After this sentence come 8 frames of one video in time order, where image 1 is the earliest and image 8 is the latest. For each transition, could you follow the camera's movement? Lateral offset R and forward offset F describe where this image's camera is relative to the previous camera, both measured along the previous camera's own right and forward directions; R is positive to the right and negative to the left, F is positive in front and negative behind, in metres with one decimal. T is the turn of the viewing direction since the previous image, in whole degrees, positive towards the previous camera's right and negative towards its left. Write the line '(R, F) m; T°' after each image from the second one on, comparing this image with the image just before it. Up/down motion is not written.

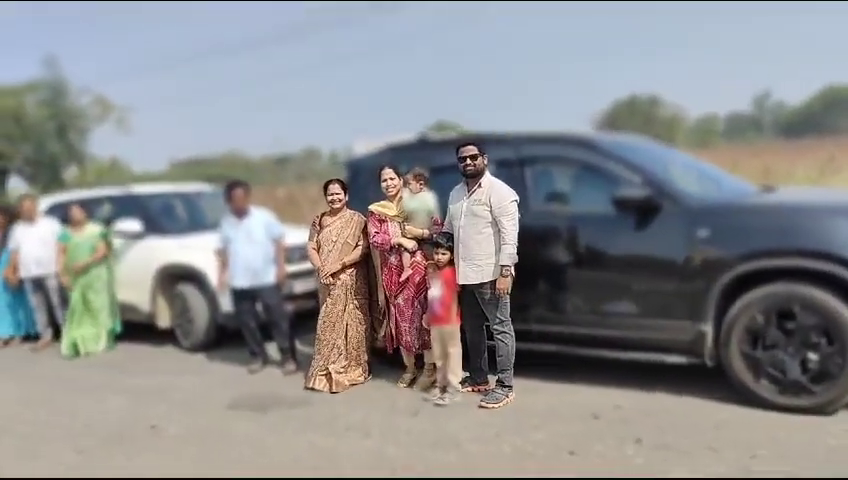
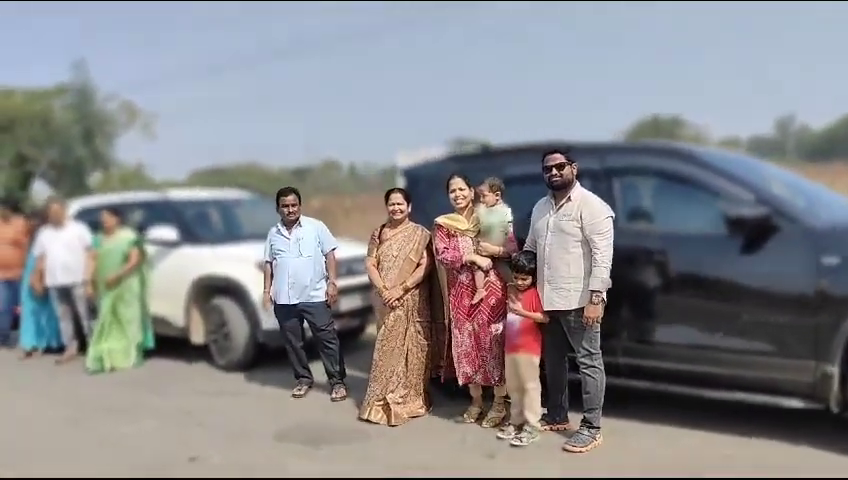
(-0.4, +0.6) m; -1°
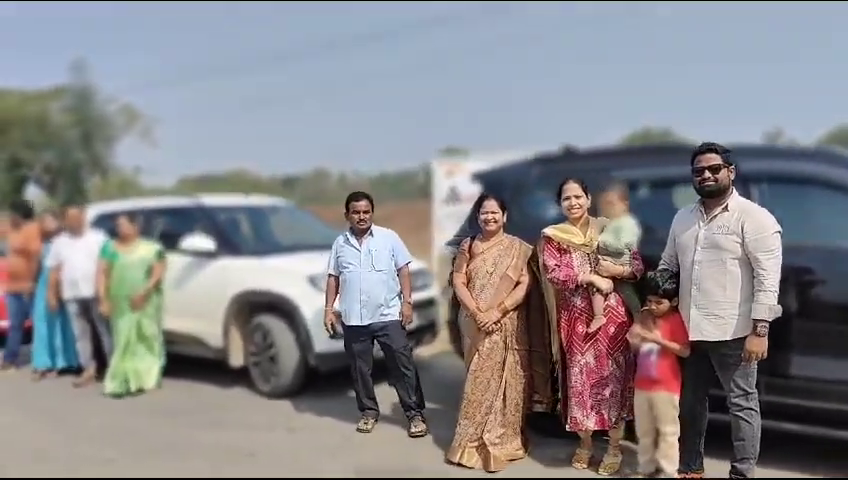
(-0.7, +0.7) m; +1°
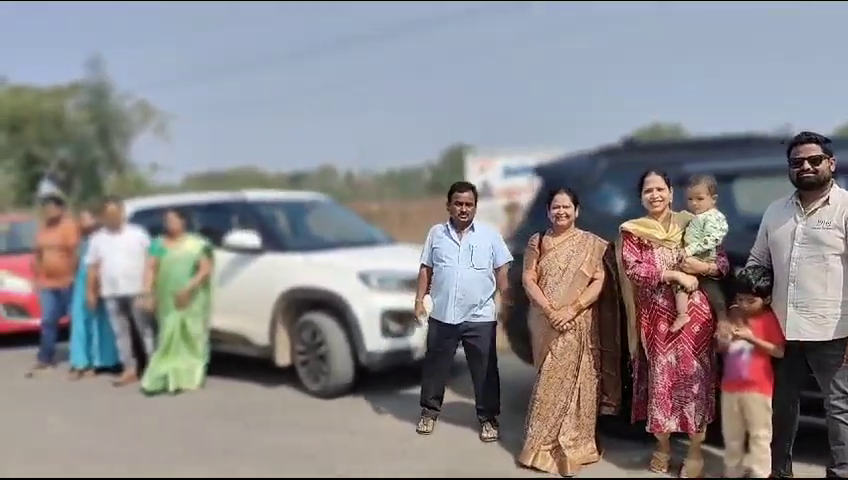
(-0.4, +0.2) m; 0°
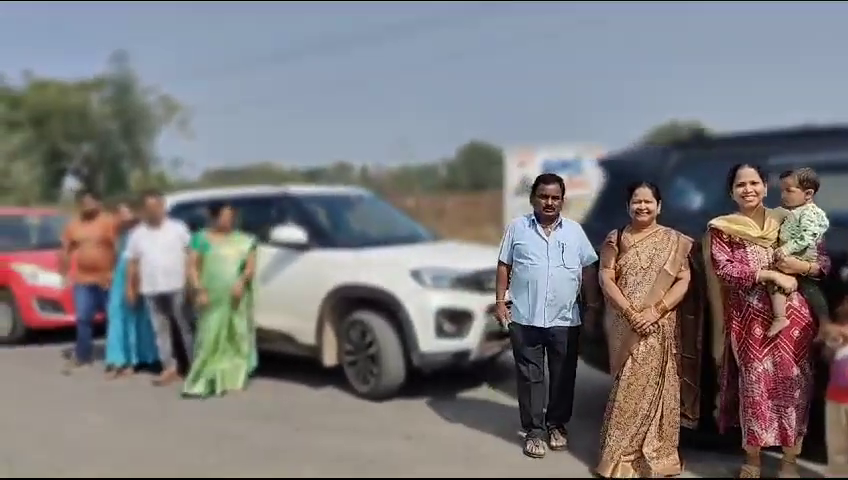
(-0.3, +0.3) m; -1°
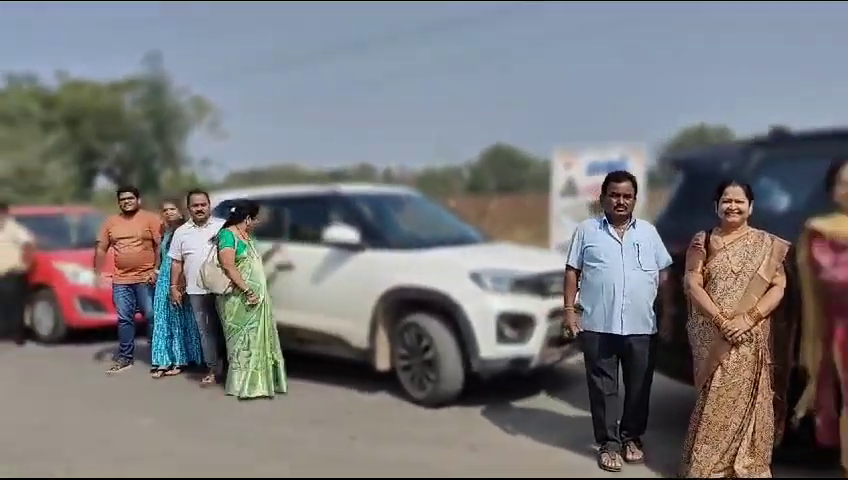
(-0.3, +0.2) m; -2°
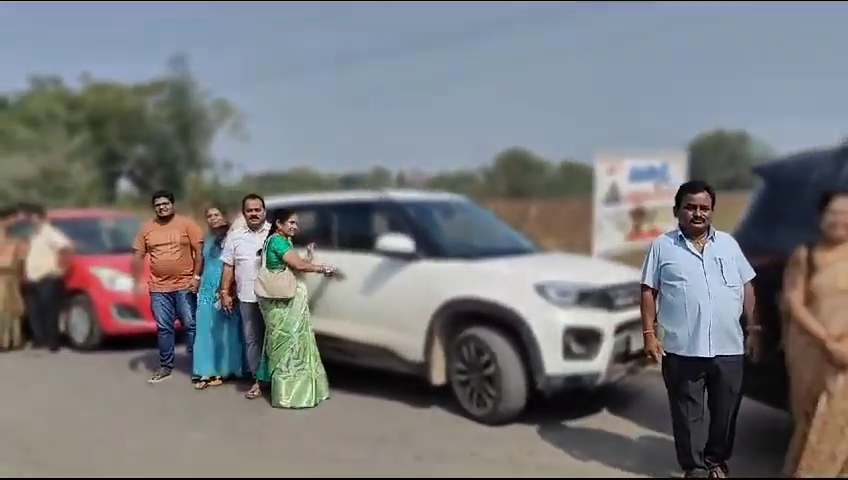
(-0.4, +0.2) m; -1°
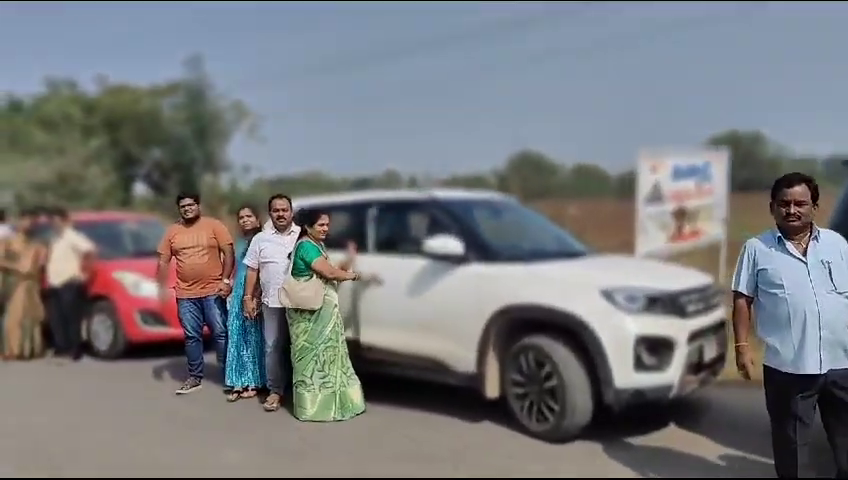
(-0.3, +0.4) m; -1°
